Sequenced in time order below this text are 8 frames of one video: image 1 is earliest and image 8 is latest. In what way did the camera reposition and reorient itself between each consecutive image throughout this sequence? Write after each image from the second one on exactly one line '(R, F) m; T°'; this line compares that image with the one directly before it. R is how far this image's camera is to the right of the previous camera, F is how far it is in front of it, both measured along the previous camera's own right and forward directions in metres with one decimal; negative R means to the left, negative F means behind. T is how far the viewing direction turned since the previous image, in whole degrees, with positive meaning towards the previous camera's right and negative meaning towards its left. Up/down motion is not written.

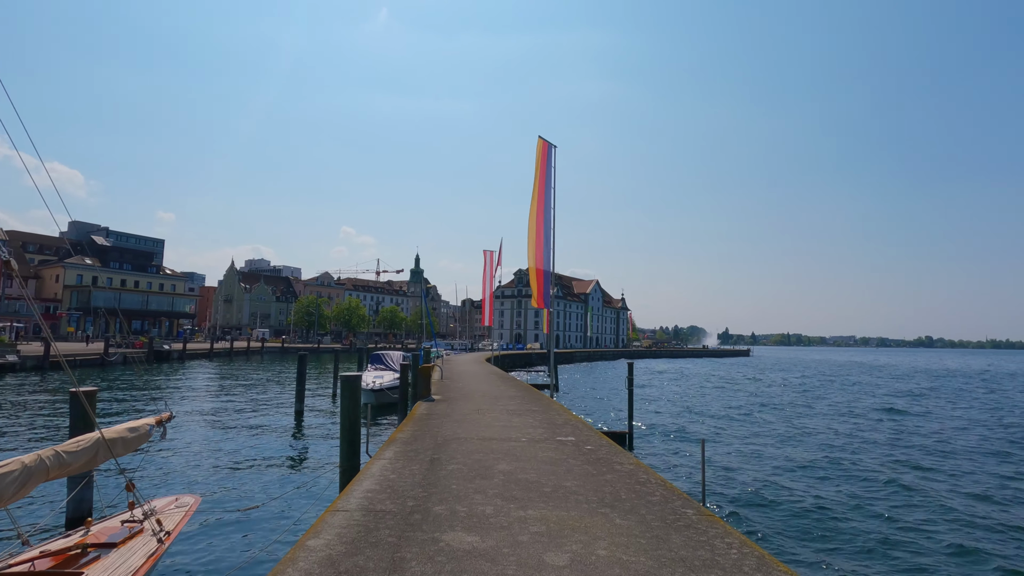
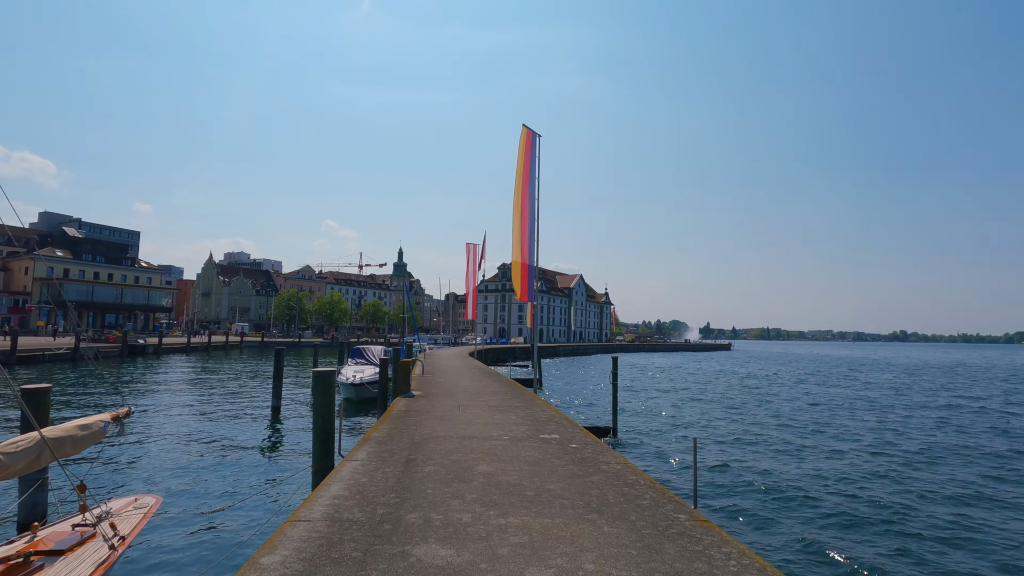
(0.0, +0.5) m; +2°
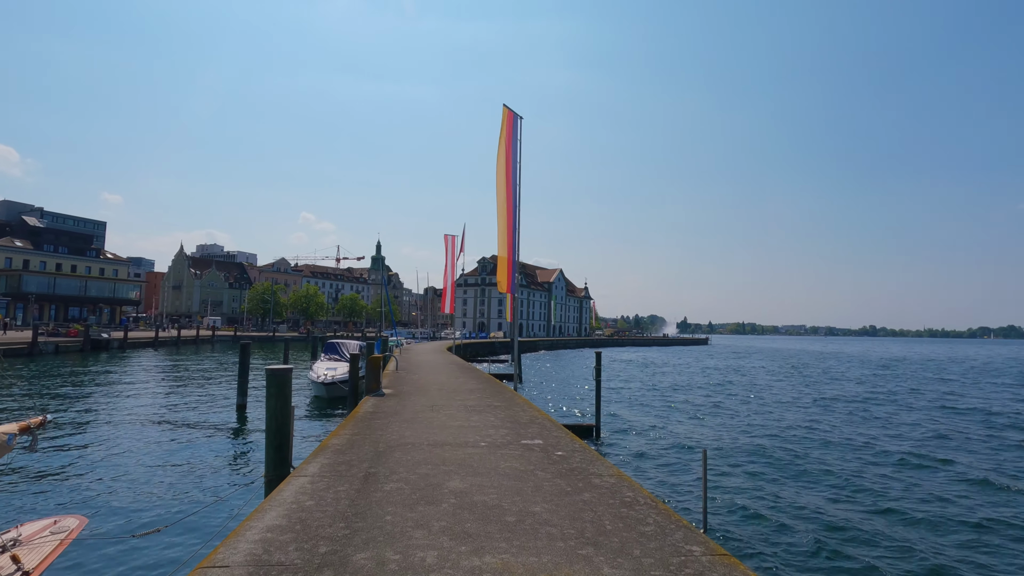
(0.0, +1.0) m; +2°
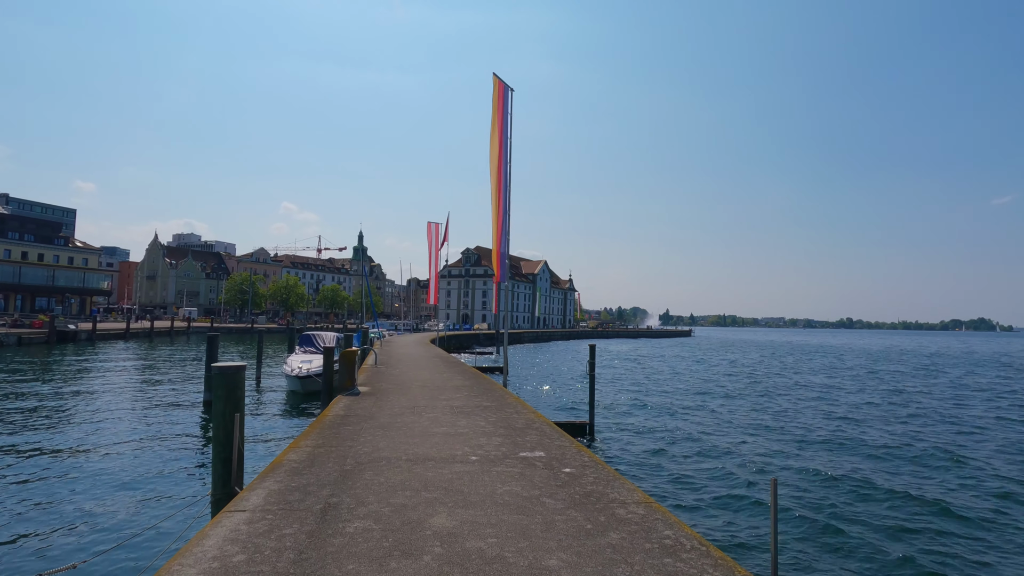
(-0.2, +1.4) m; +2°
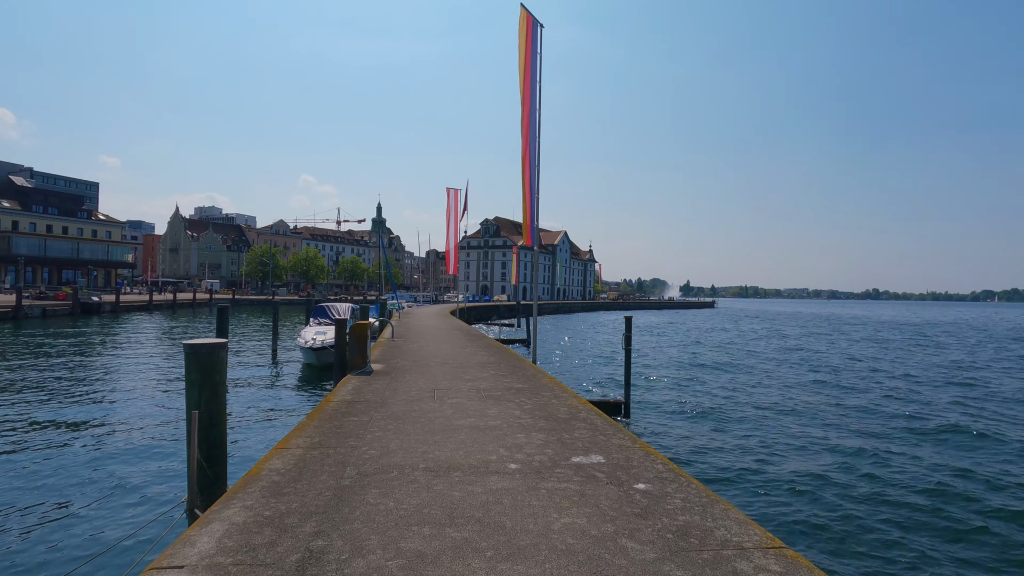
(-0.3, +1.7) m; -2°
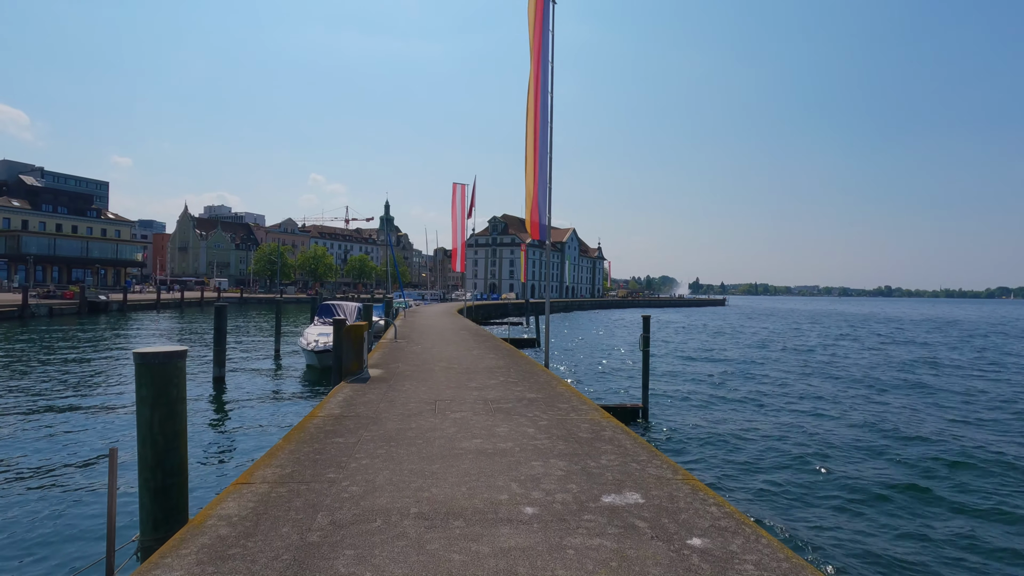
(-0.1, +1.1) m; -1°
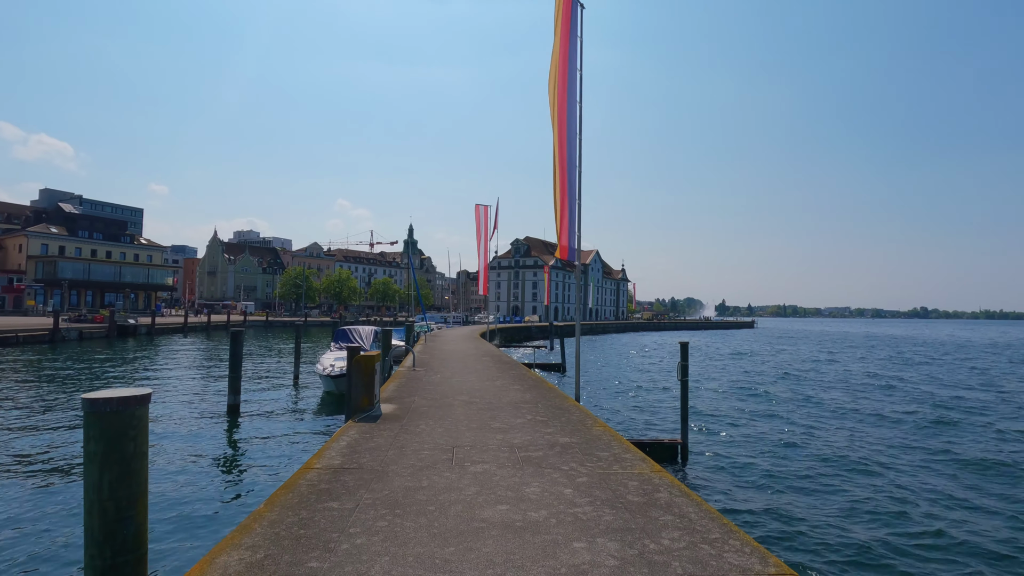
(-0.1, +1.1) m; -2°
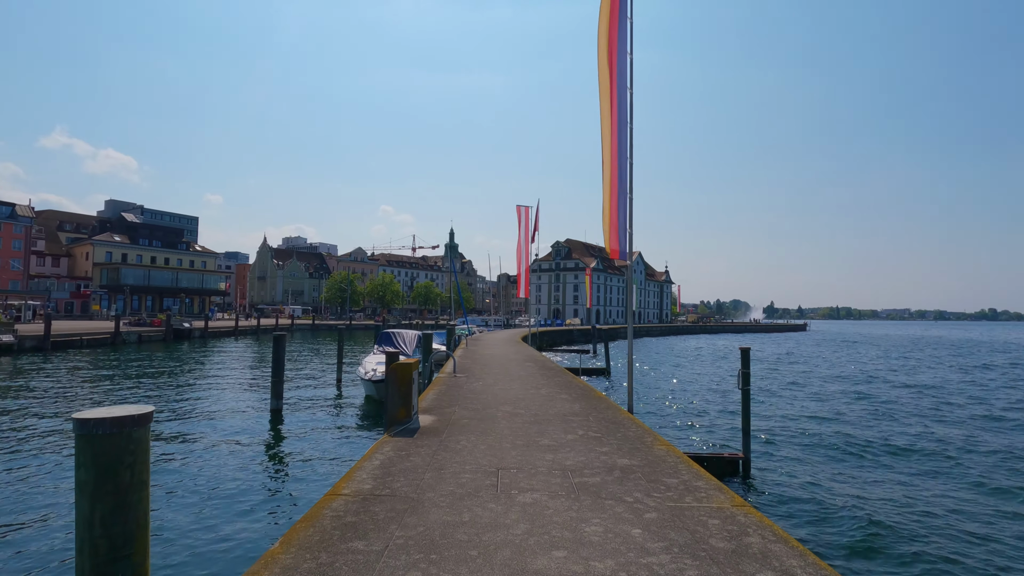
(-0.1, +0.8) m; -4°
